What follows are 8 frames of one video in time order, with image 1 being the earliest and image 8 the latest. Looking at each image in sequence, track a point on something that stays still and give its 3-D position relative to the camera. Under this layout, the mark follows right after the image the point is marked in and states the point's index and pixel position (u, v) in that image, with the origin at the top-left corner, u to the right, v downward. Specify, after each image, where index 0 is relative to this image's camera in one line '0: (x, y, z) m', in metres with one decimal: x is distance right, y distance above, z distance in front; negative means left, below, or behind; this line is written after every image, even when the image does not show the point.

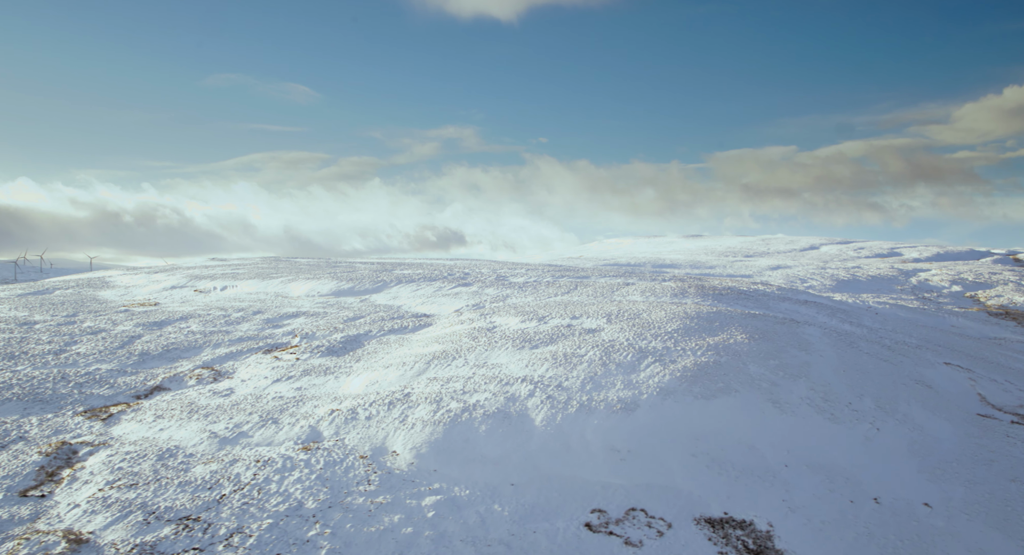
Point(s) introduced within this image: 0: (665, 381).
0: (+4.4, -3.0, +14.9) m
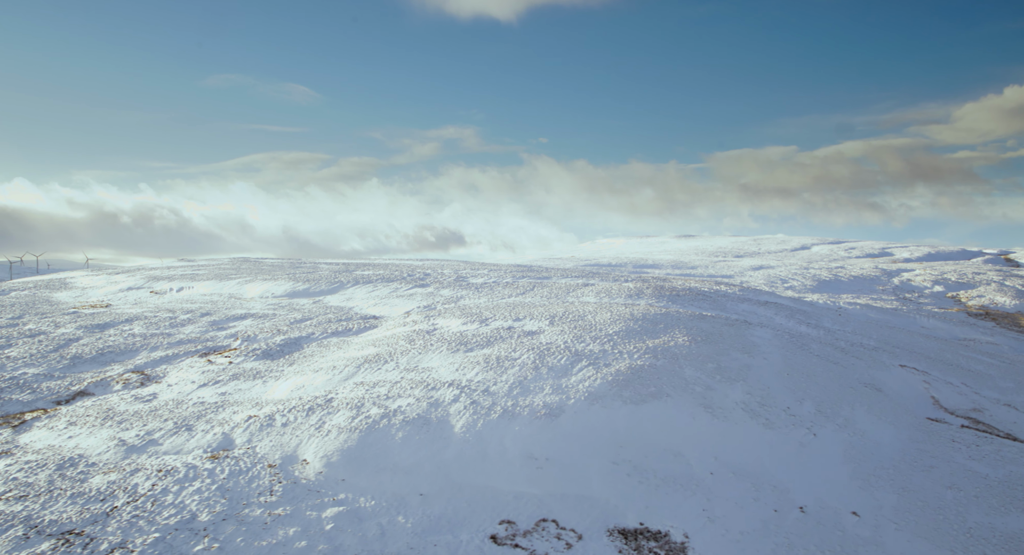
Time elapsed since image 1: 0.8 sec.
0: (+2.3, -3.0, +14.5) m
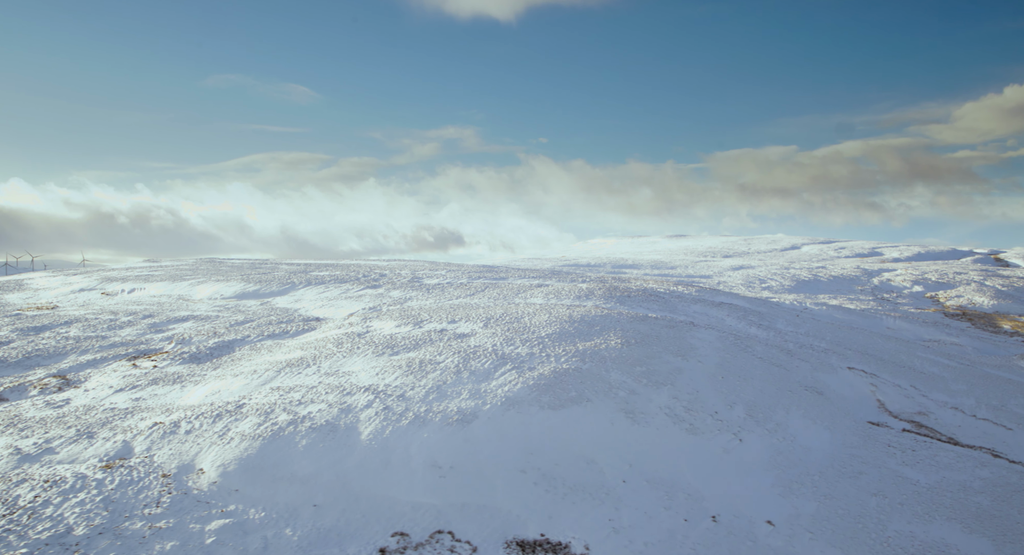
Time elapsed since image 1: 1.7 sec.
0: (0.0, -3.1, +14.0) m
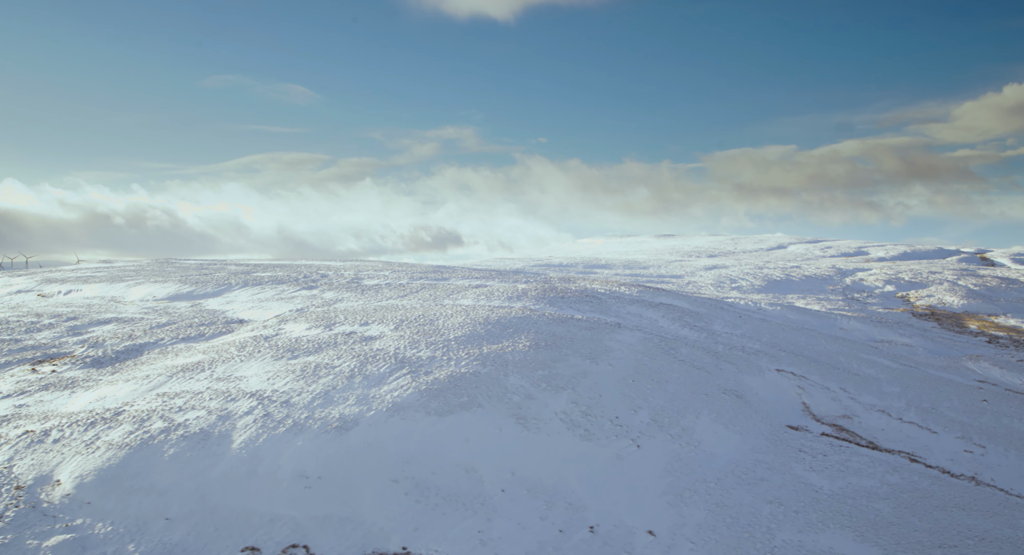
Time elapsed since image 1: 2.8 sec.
0: (-2.9, -3.1, +13.6) m
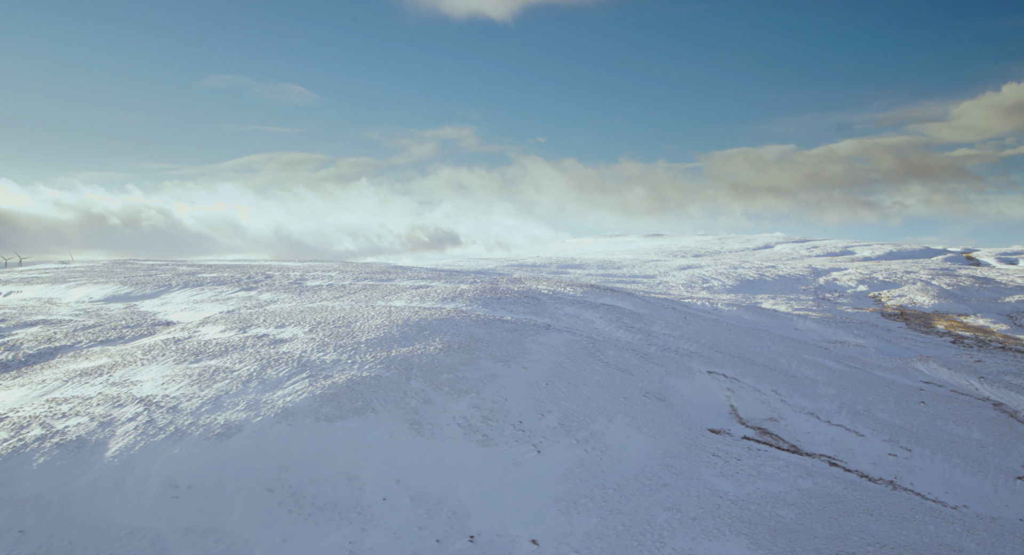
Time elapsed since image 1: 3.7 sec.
0: (-5.5, -3.1, +13.2) m
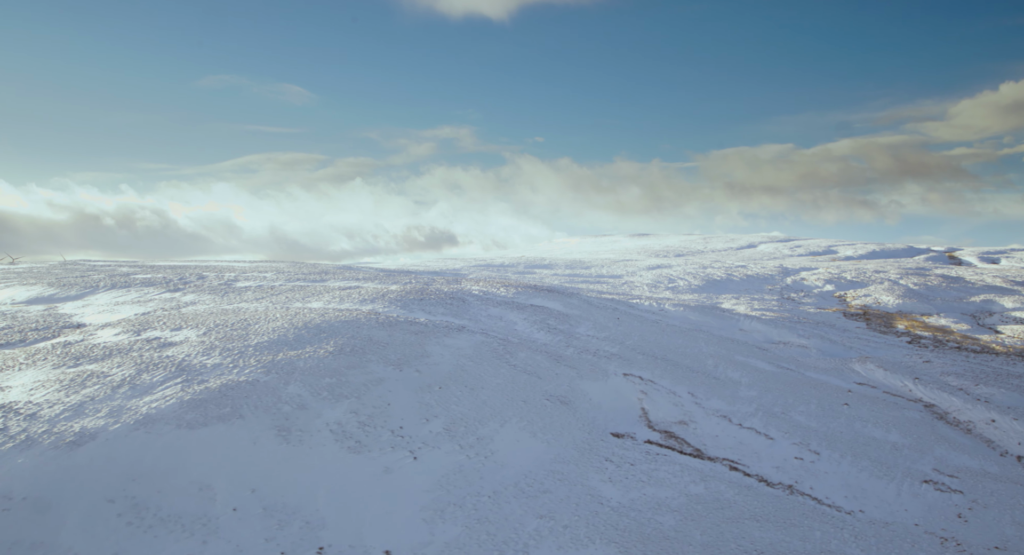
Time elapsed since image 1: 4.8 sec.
0: (-8.6, -3.2, +12.7) m
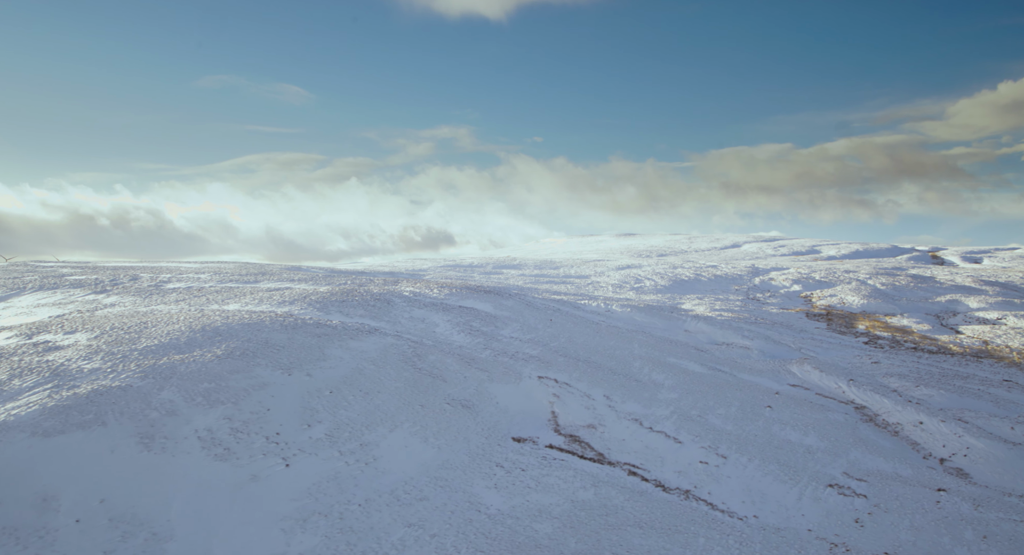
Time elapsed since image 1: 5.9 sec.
0: (-11.7, -3.2, +12.3) m
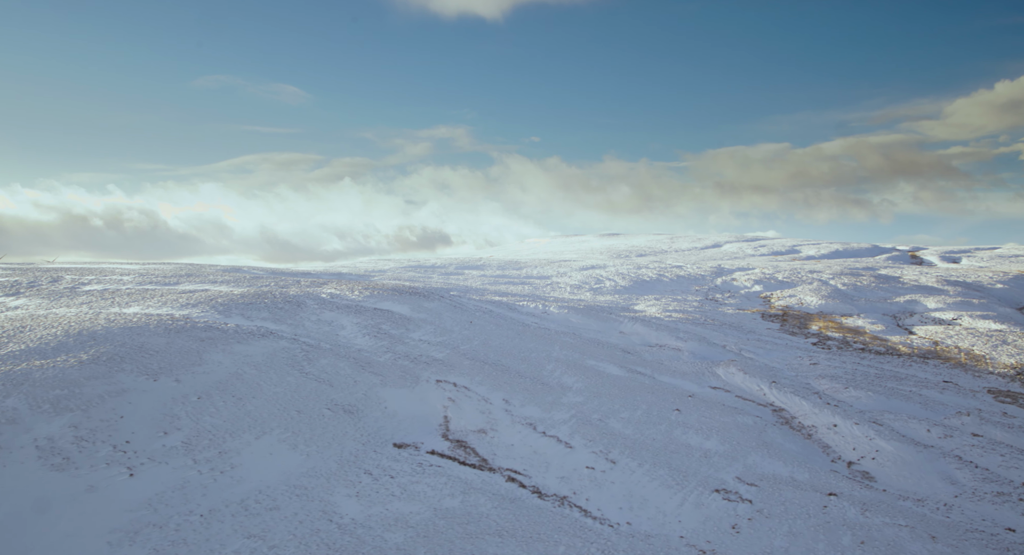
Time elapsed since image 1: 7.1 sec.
0: (-15.2, -3.3, +11.9) m
